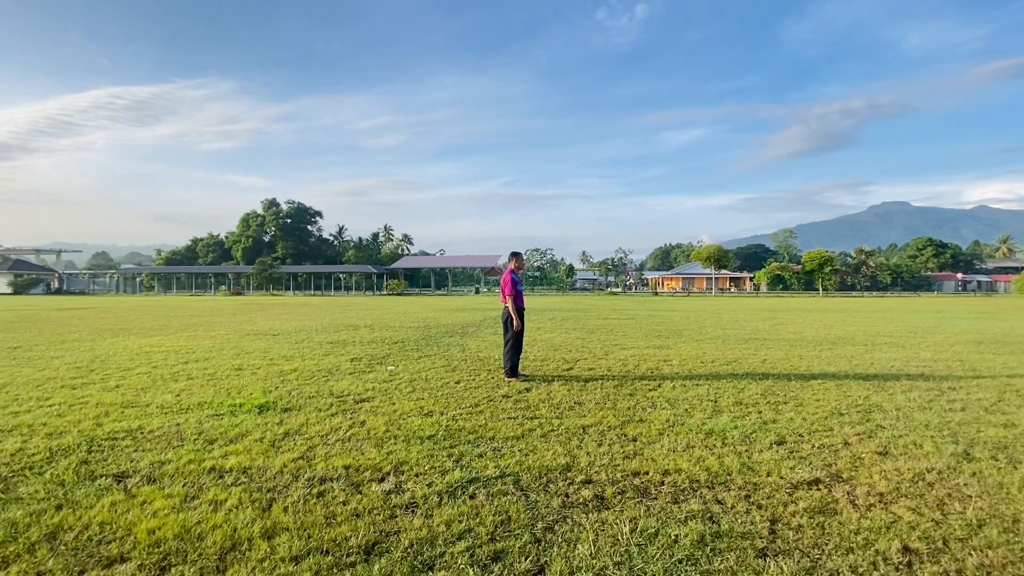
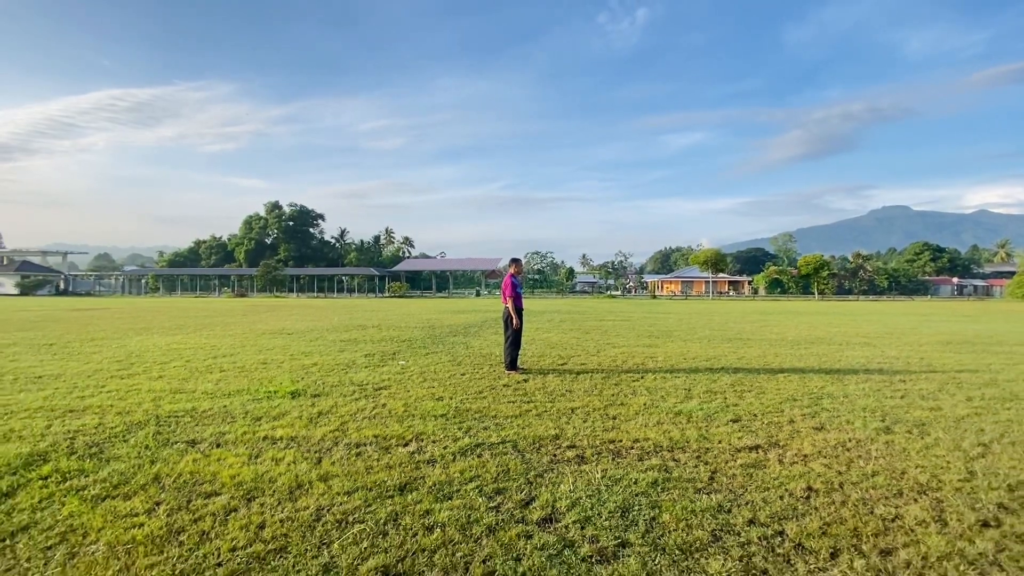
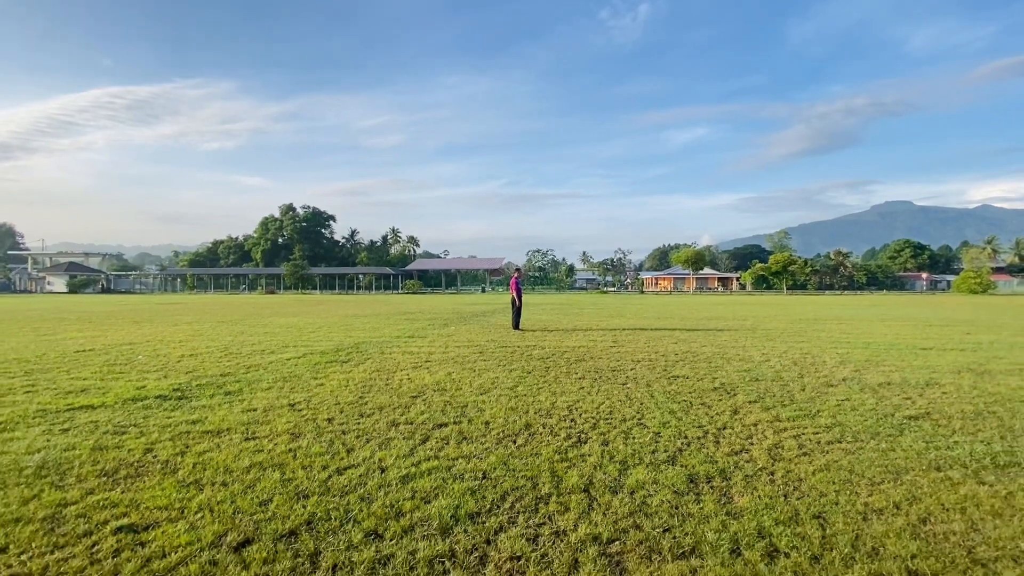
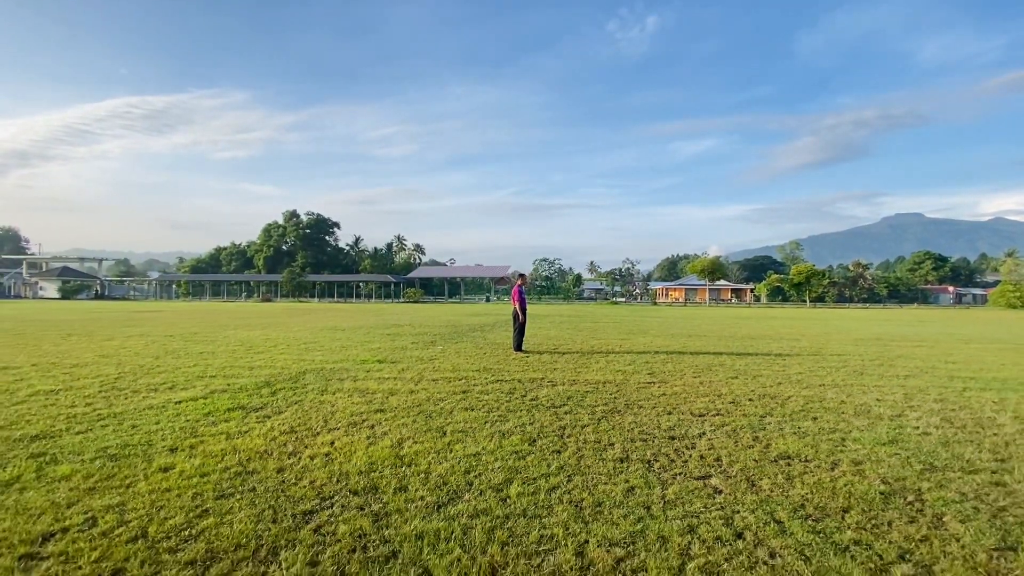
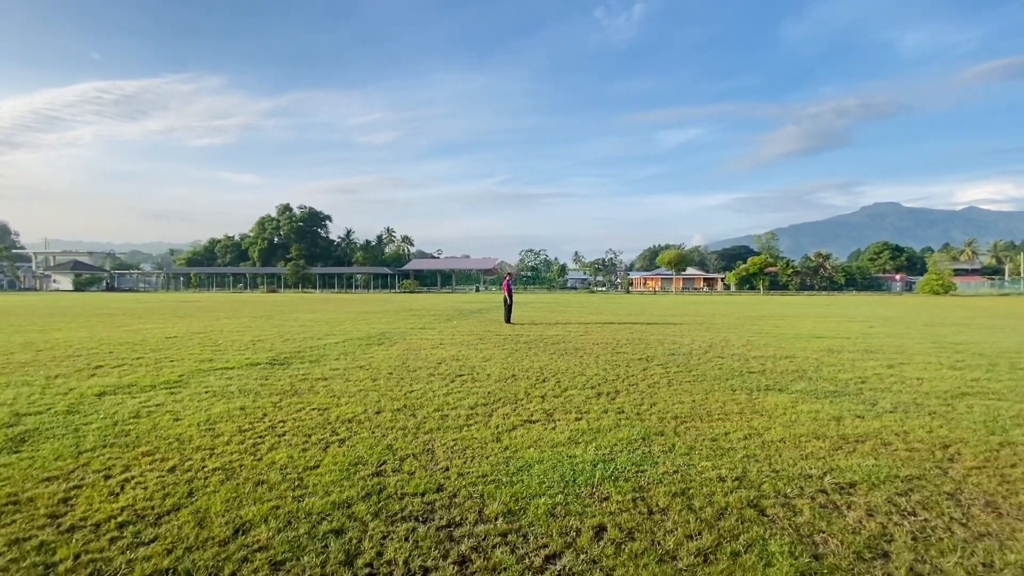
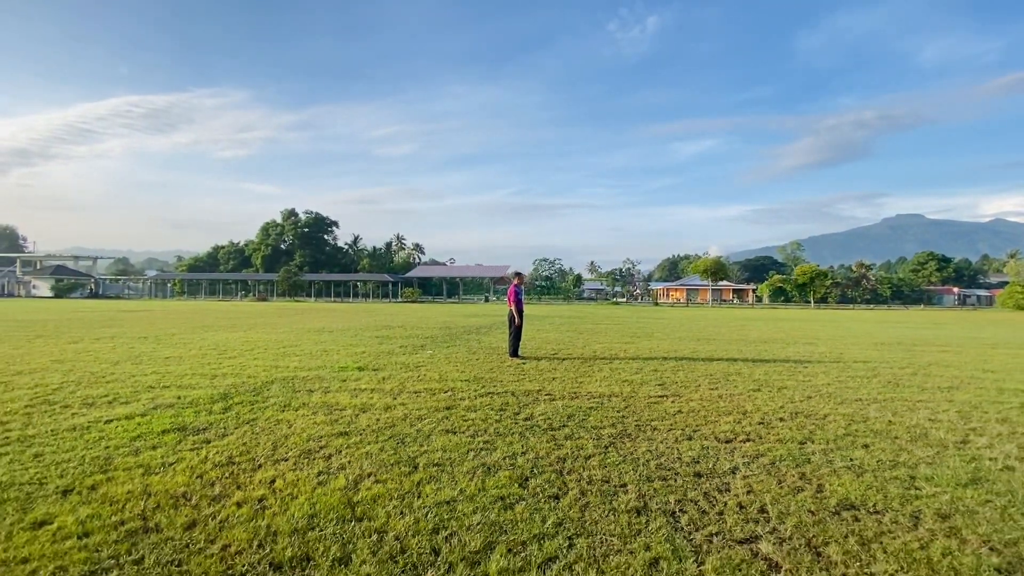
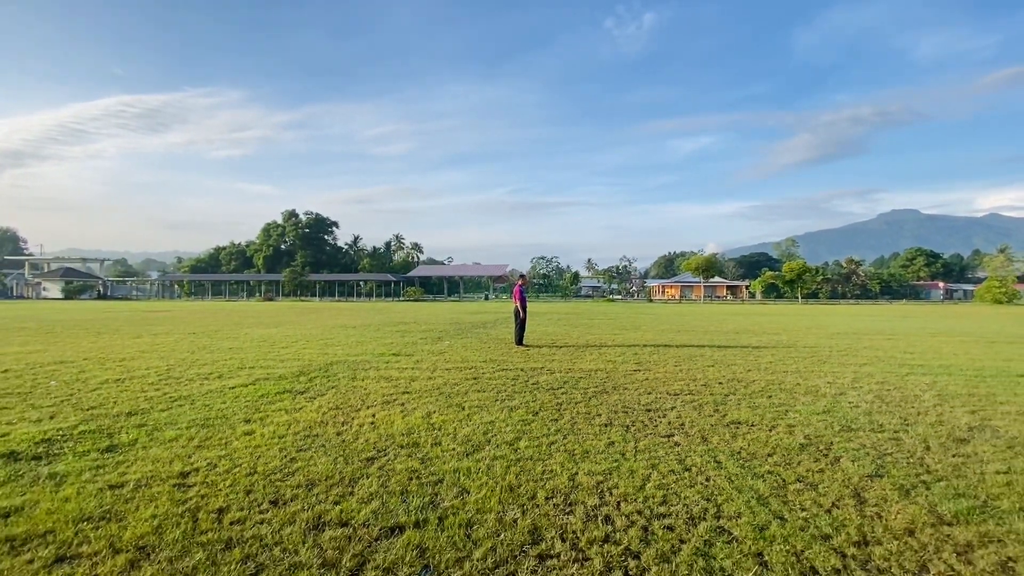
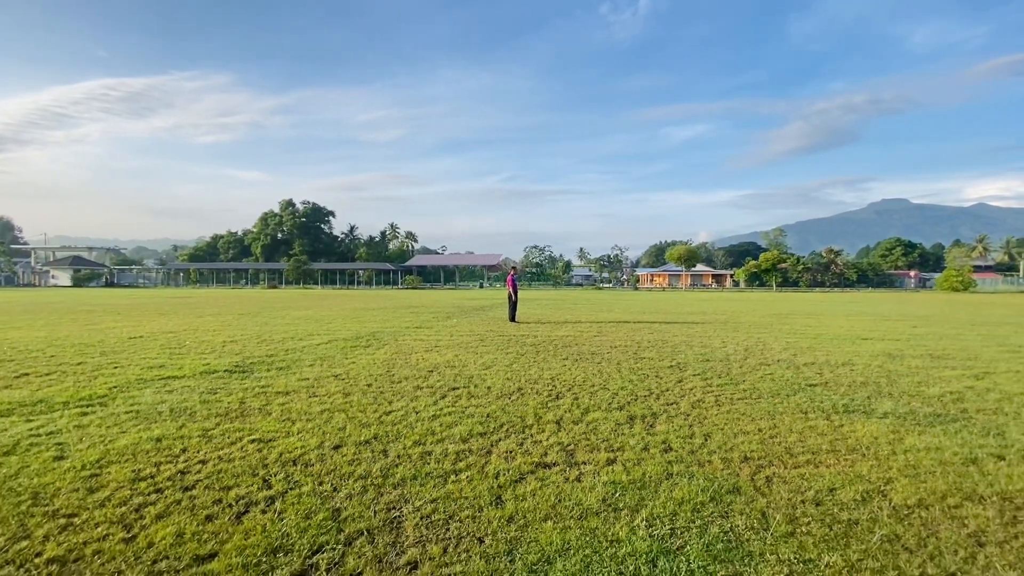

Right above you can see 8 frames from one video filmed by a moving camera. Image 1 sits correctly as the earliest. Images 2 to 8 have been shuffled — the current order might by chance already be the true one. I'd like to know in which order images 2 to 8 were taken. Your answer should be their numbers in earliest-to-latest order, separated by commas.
2, 6, 4, 7, 3, 8, 5
